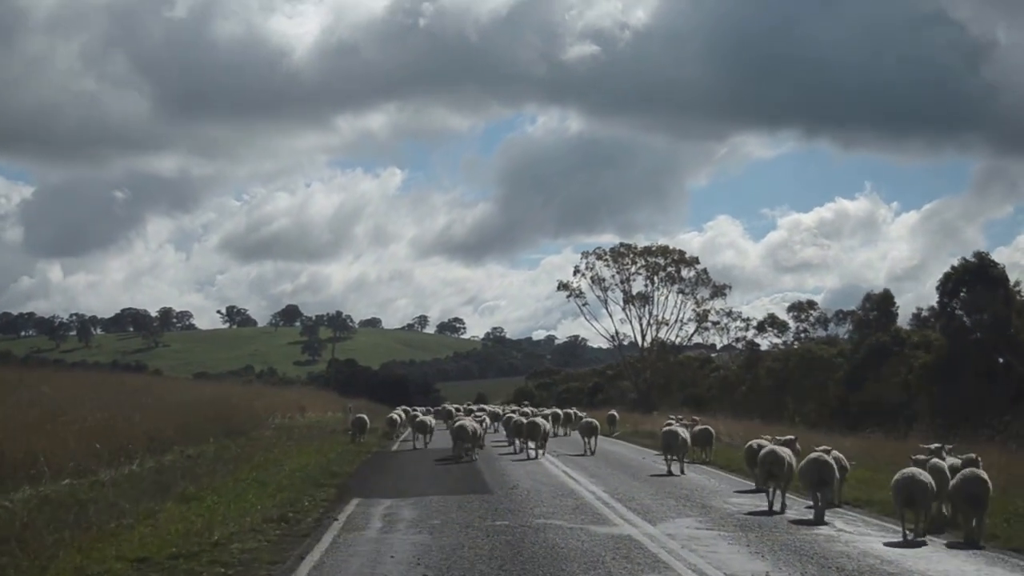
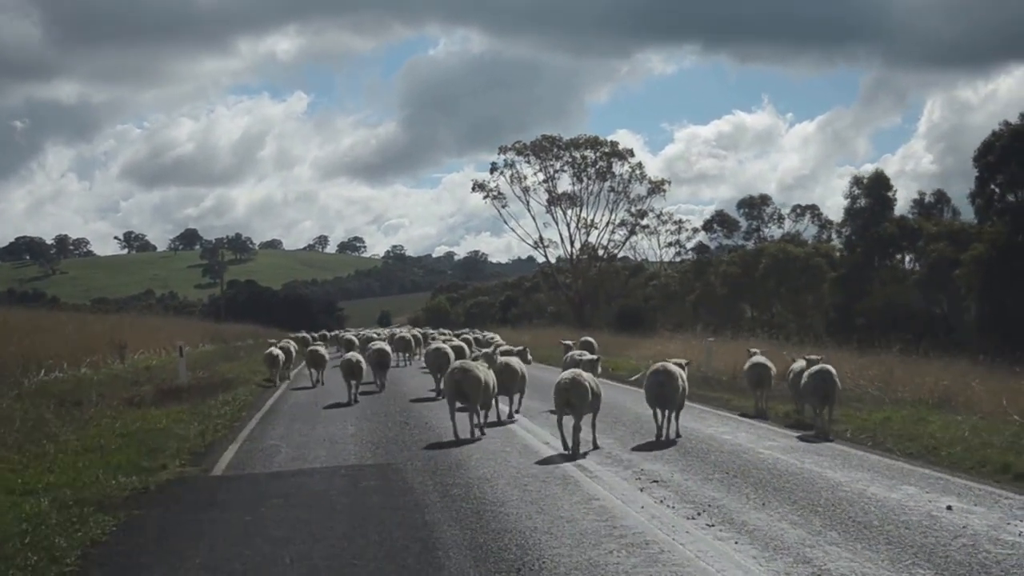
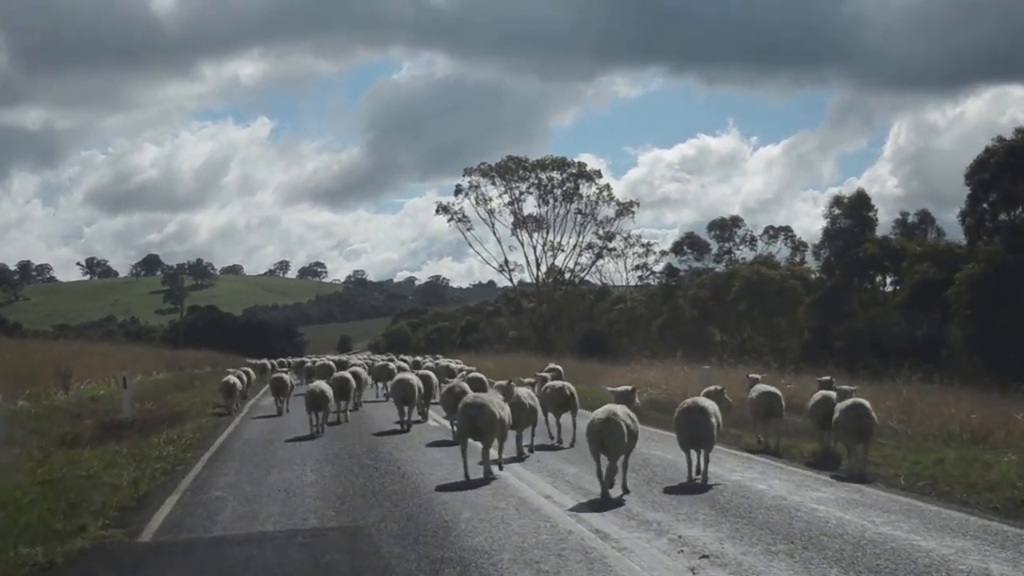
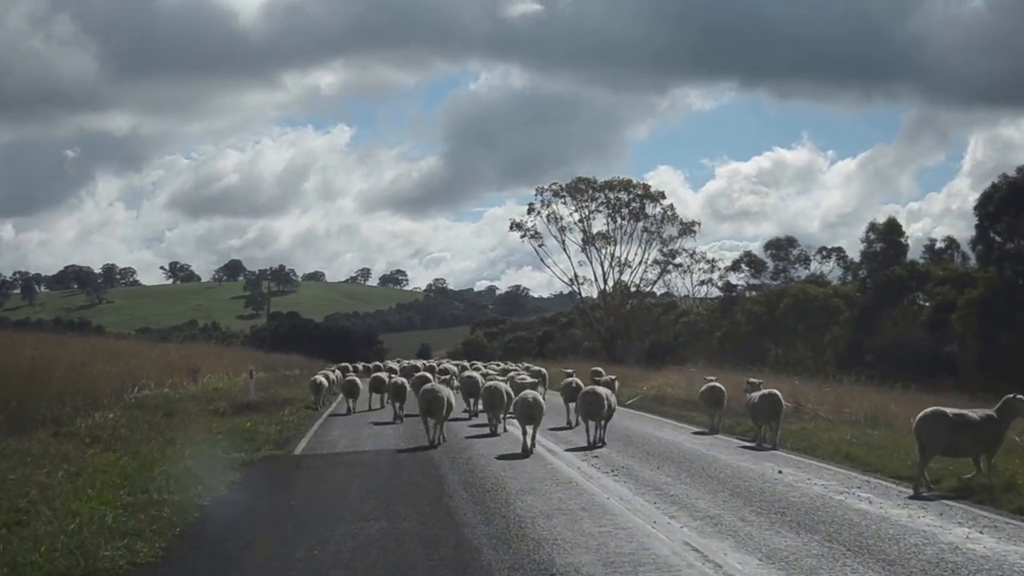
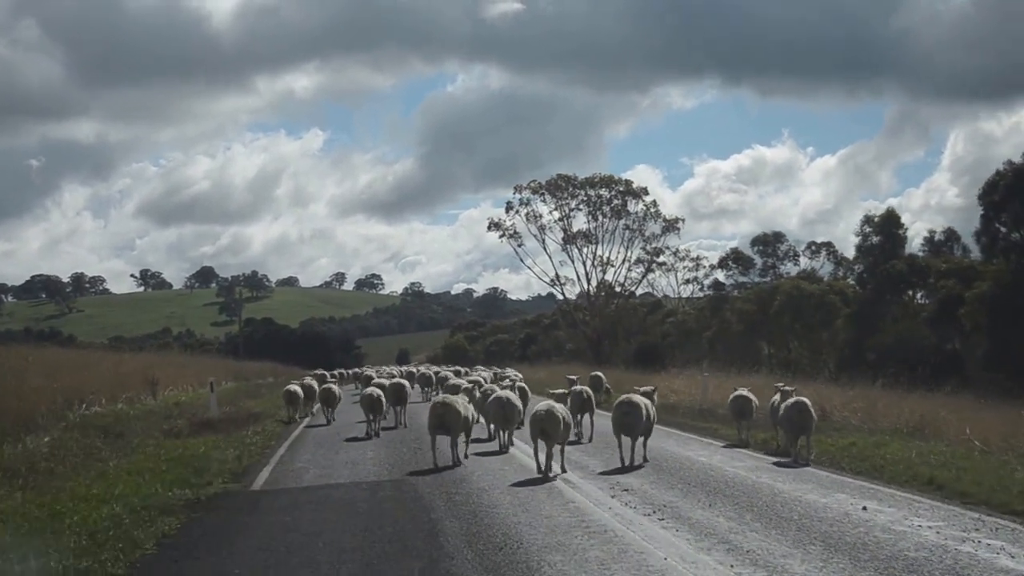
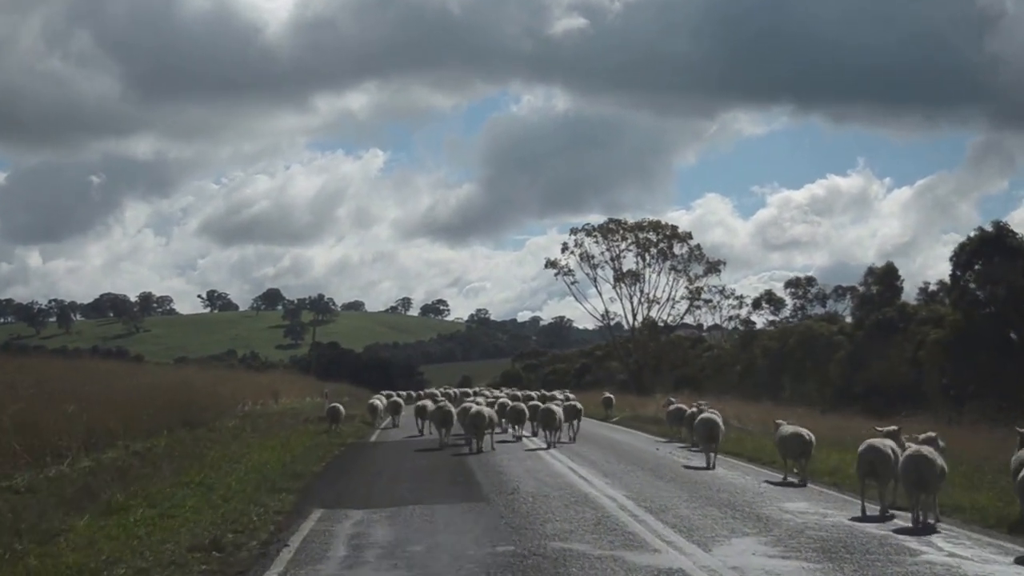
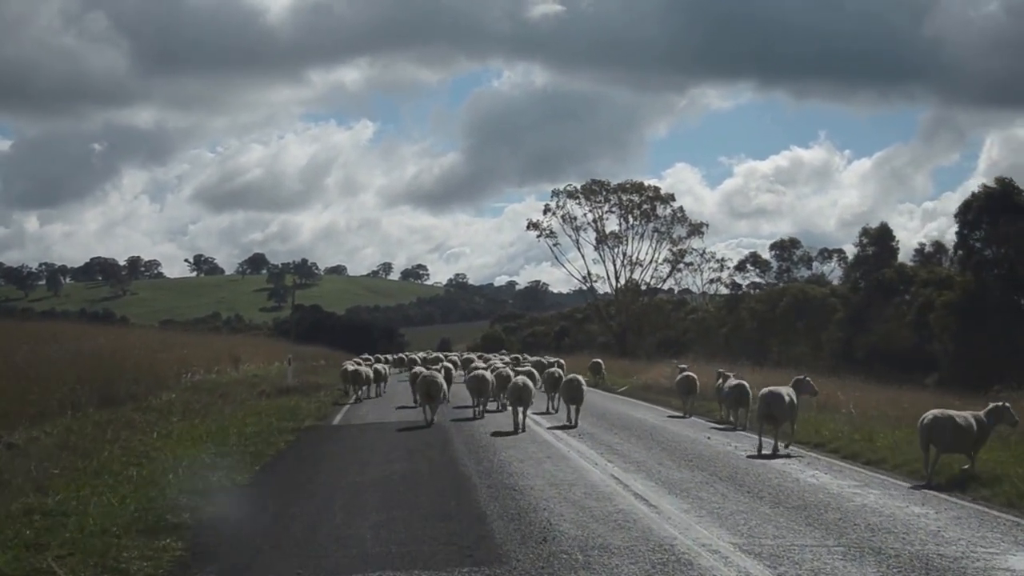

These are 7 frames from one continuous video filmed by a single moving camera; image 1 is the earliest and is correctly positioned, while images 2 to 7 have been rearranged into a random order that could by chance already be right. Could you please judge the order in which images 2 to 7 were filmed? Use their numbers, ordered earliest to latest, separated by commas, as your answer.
6, 7, 4, 5, 2, 3
